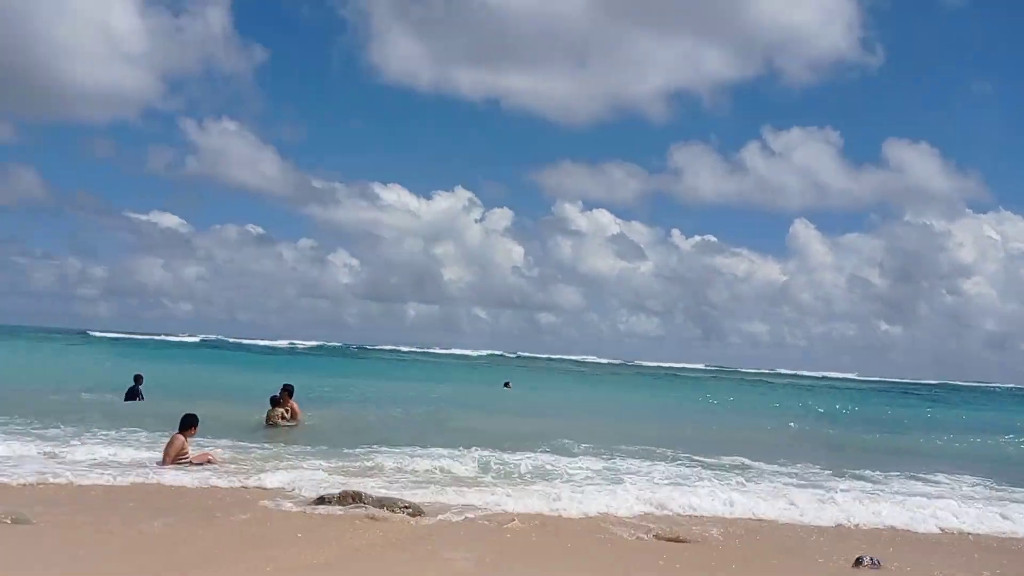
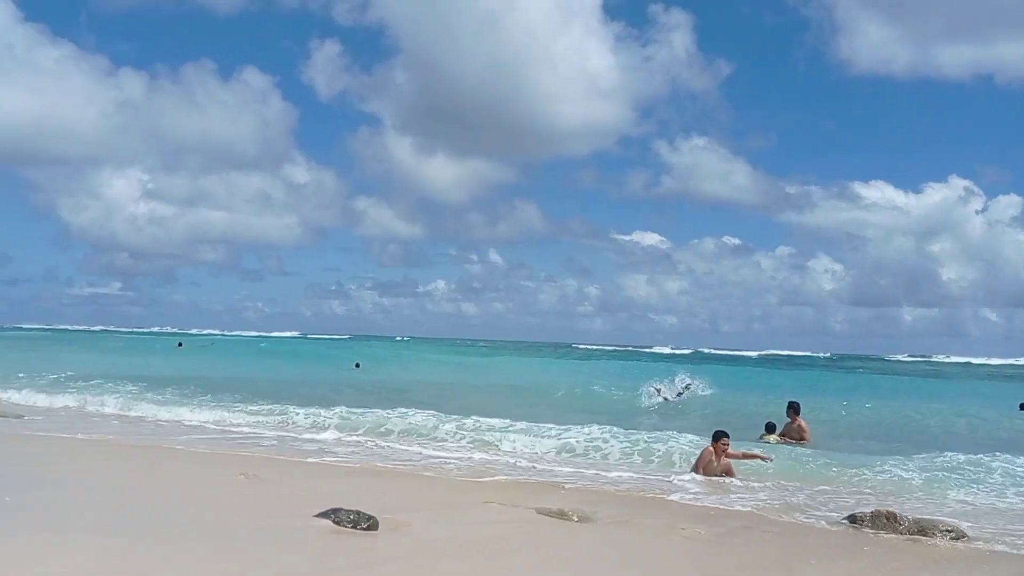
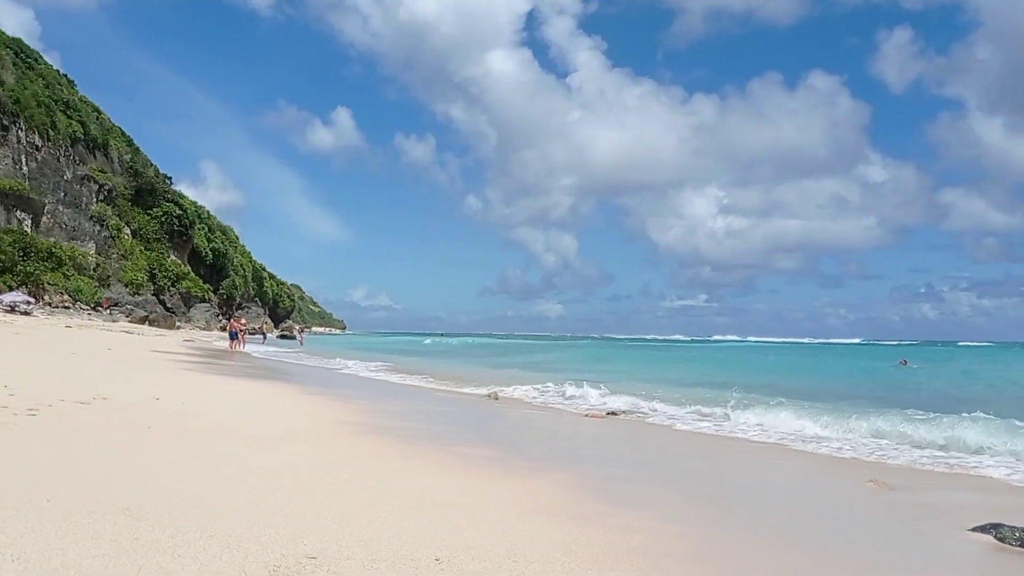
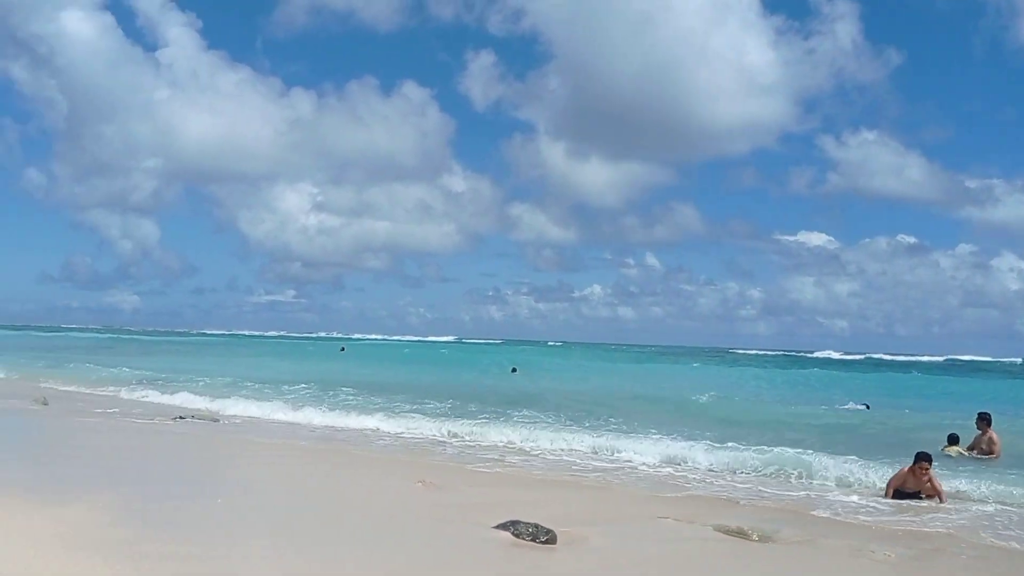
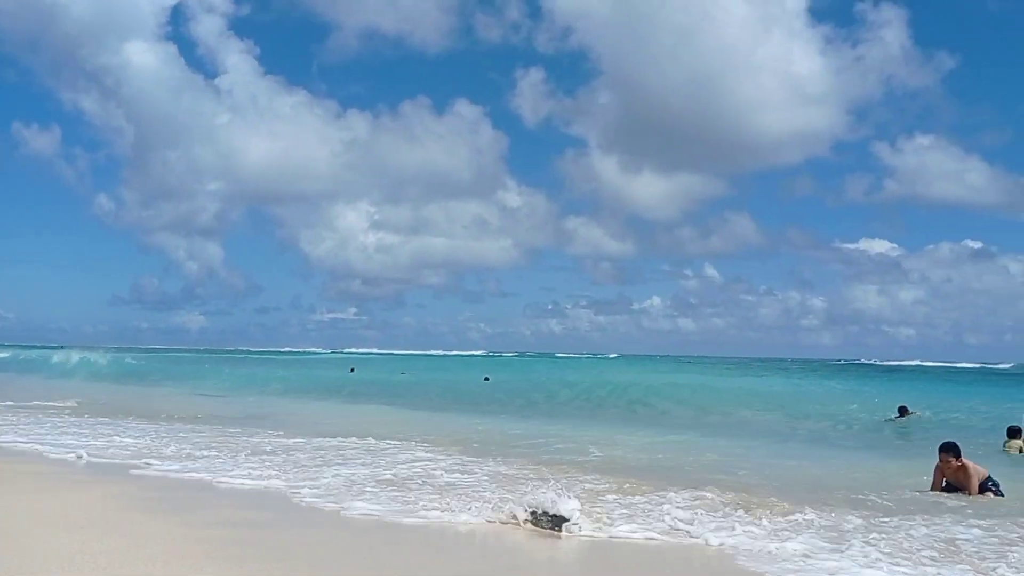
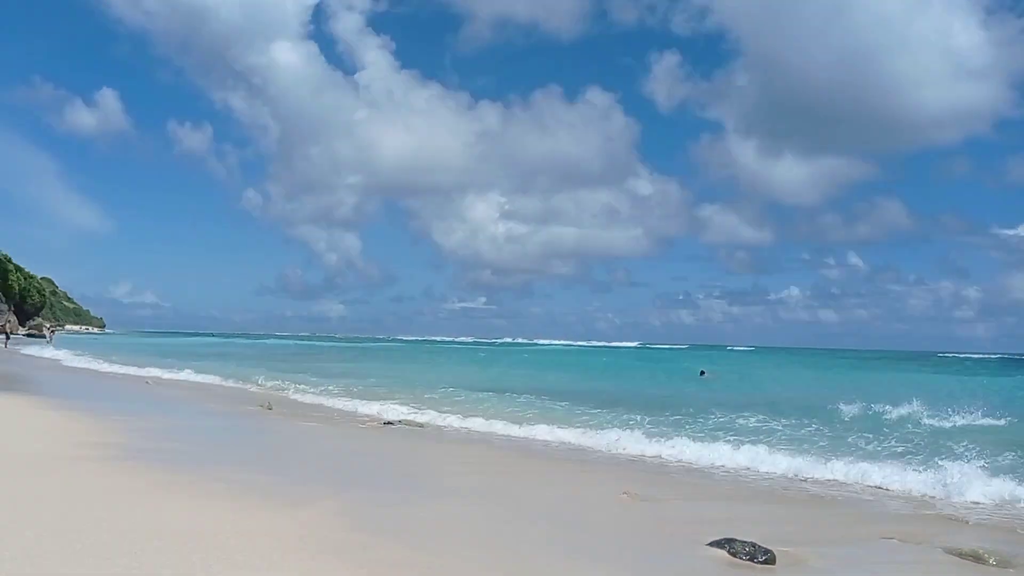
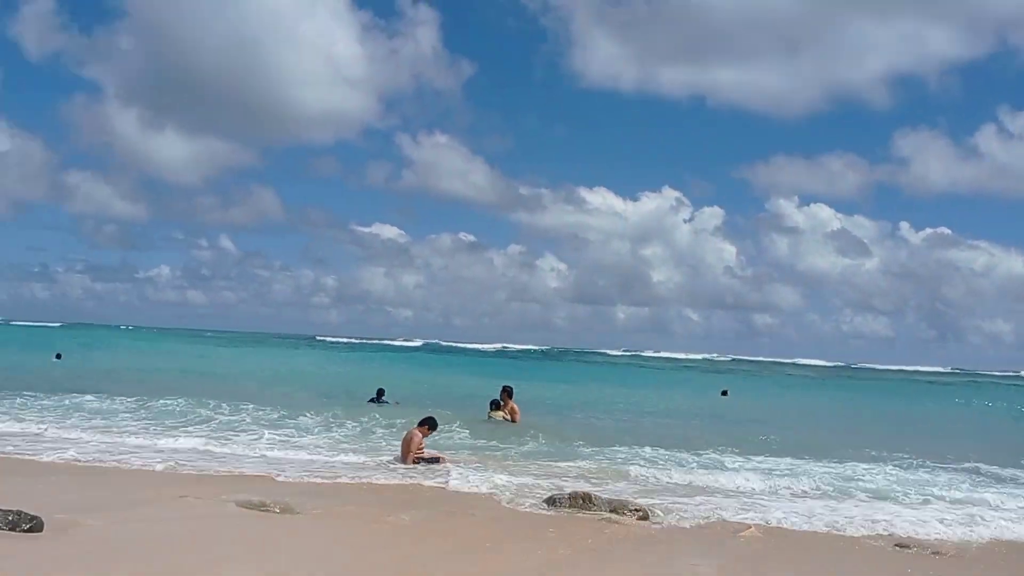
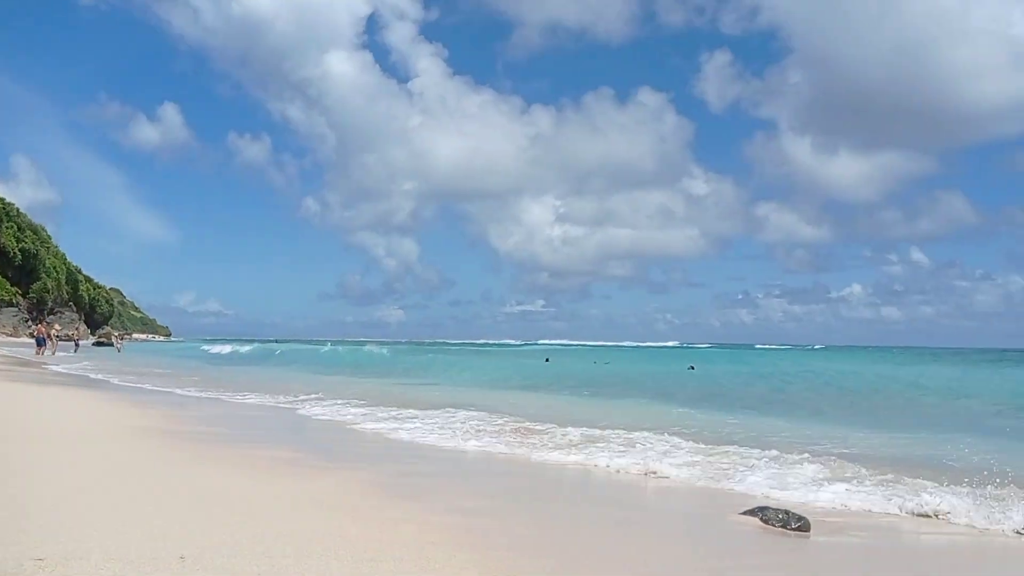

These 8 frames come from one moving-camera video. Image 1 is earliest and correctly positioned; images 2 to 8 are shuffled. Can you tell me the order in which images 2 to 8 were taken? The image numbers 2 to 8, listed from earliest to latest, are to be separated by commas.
7, 2, 4, 6, 3, 8, 5
